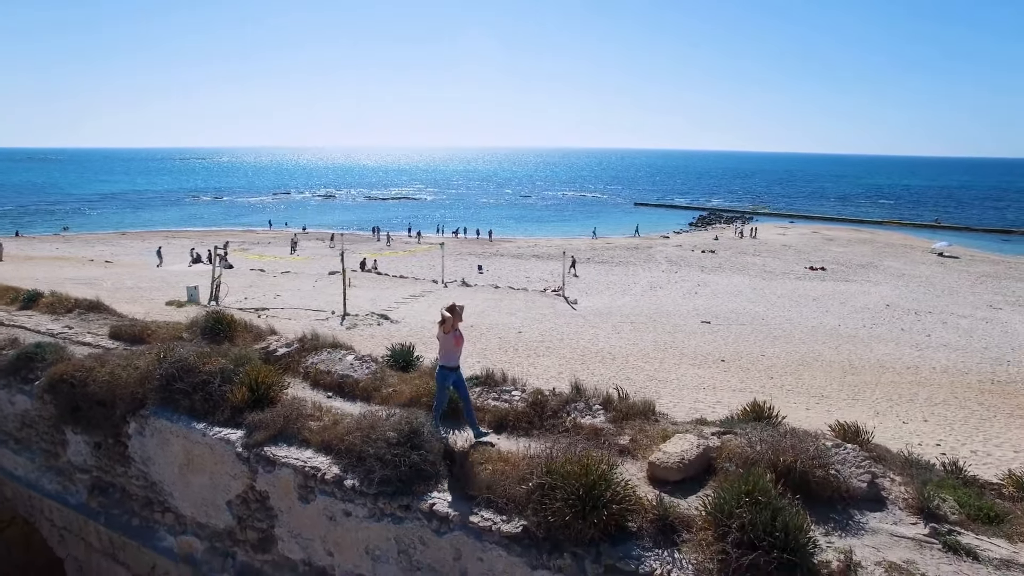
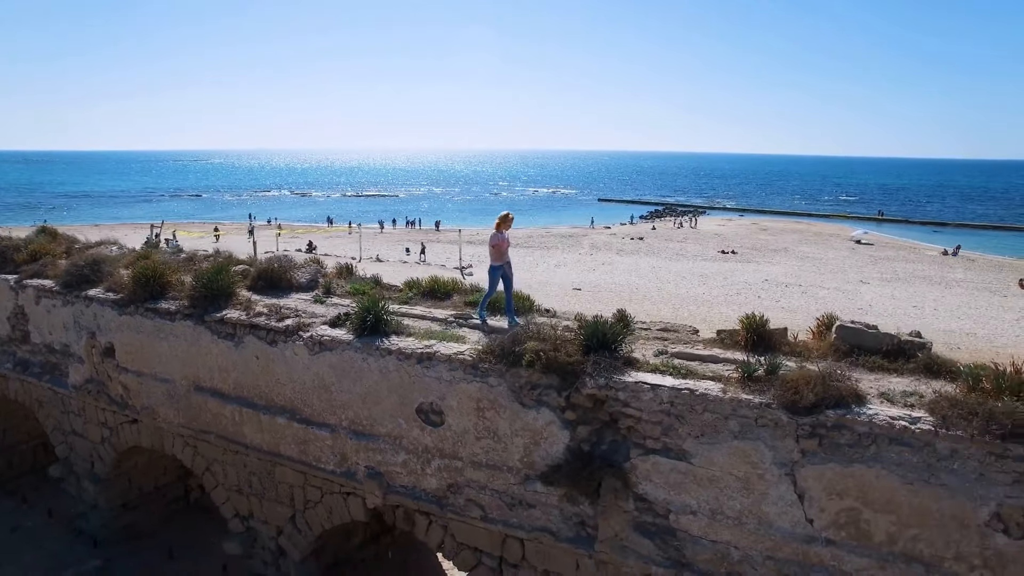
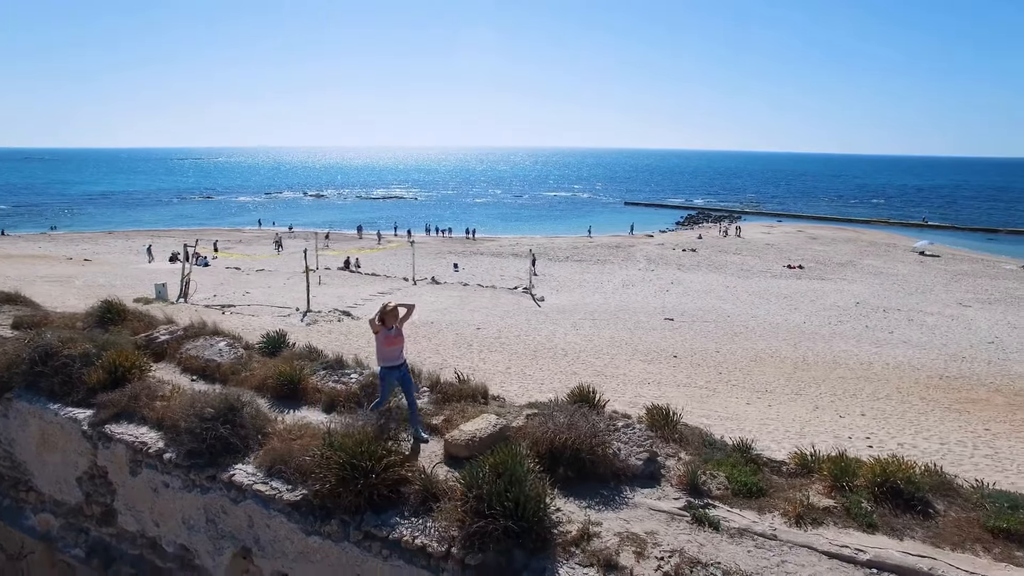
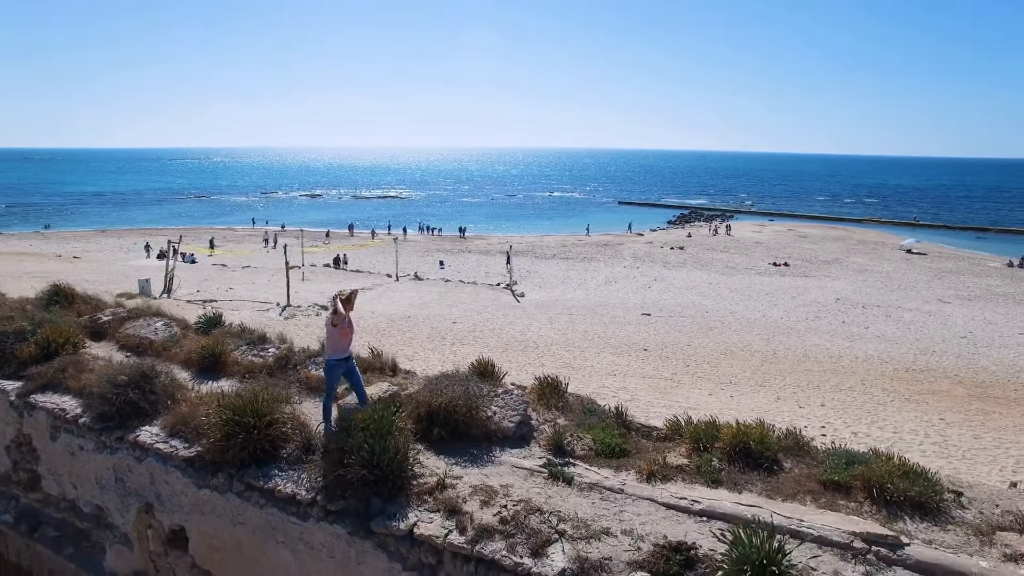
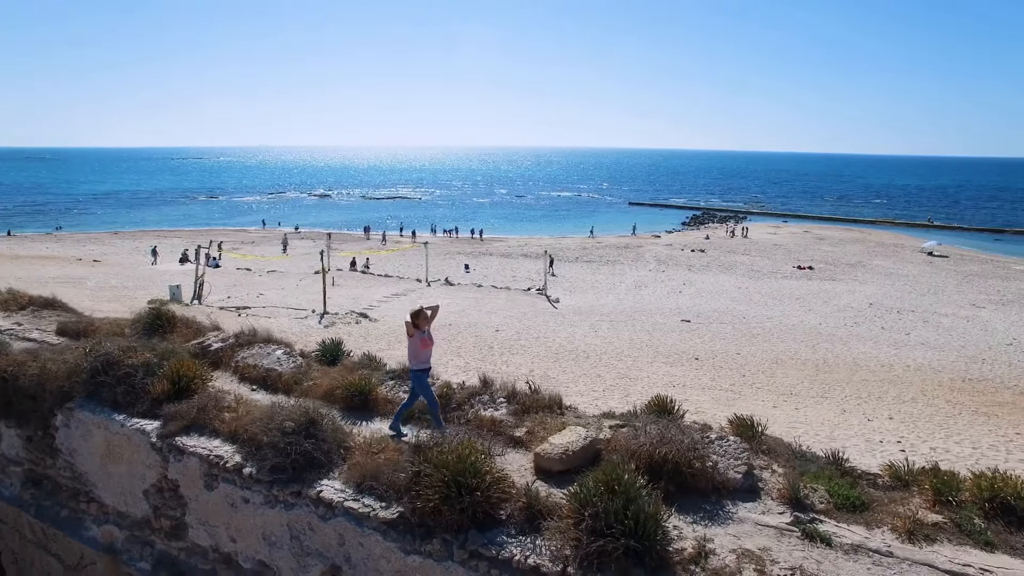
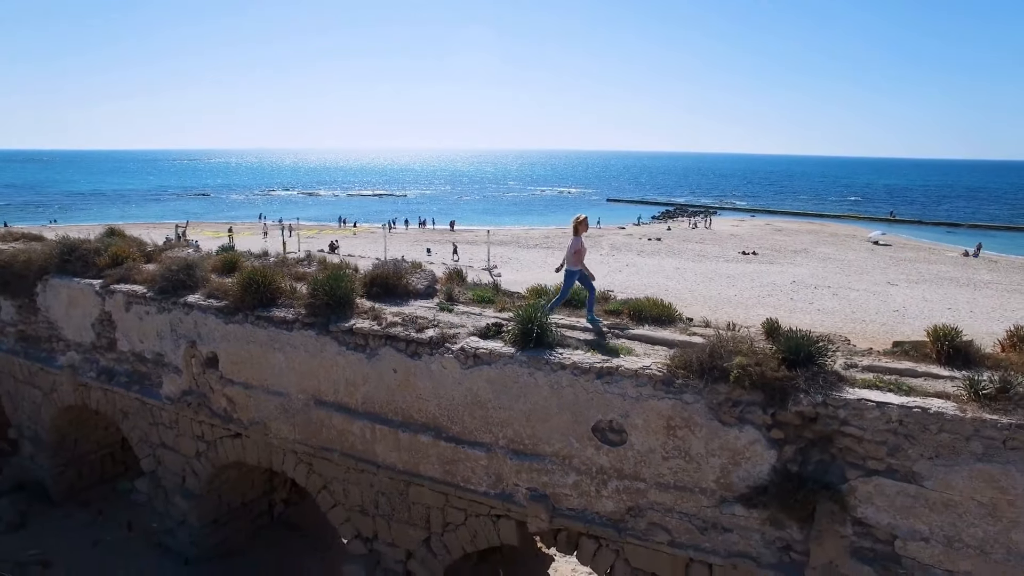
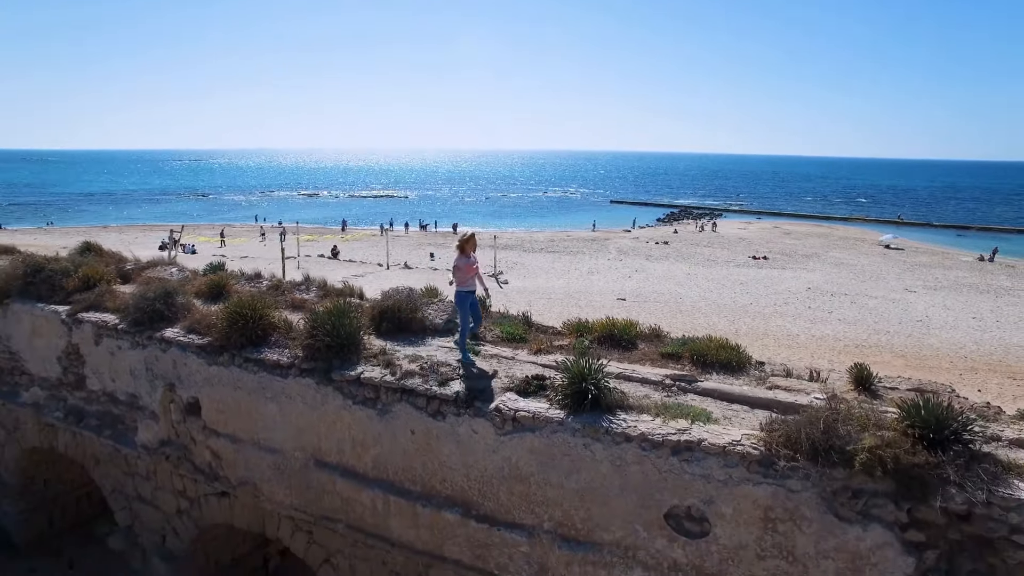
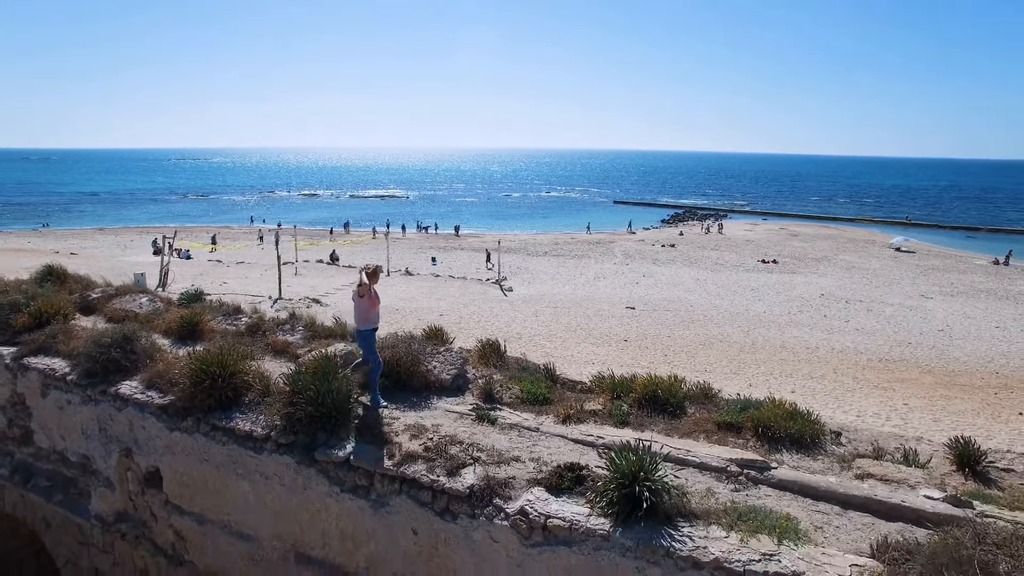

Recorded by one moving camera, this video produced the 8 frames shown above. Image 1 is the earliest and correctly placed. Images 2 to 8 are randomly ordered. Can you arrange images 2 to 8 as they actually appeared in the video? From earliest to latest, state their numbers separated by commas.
5, 3, 4, 8, 7, 6, 2
